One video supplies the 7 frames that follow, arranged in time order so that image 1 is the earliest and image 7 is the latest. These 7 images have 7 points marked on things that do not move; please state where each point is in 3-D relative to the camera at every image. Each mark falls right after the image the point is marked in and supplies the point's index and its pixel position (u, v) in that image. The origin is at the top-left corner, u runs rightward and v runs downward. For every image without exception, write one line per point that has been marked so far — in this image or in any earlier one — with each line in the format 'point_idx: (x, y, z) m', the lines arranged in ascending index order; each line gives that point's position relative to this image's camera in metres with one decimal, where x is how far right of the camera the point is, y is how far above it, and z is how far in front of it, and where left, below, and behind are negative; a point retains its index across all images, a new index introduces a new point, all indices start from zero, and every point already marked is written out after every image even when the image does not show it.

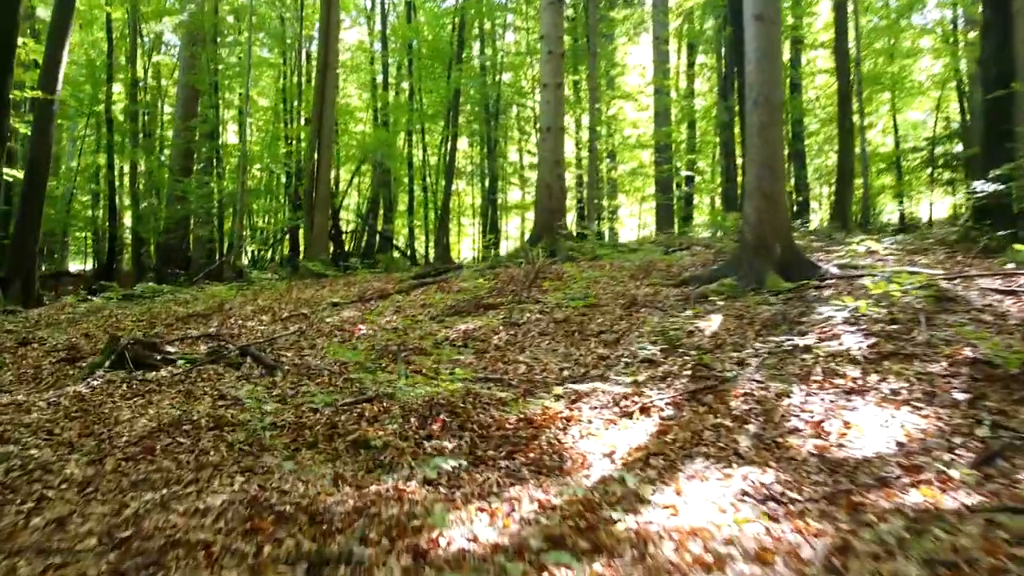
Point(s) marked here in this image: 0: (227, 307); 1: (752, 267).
0: (-3.4, -0.2, +9.8) m
1: (+2.4, +0.2, +8.1) m
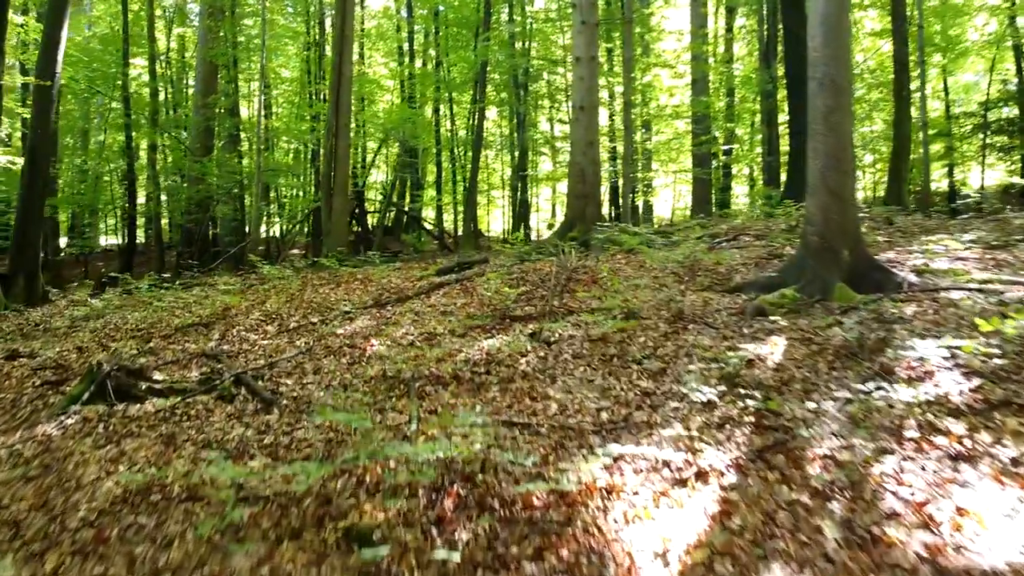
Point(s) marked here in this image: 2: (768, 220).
0: (-3.1, -0.3, +9.0) m
1: (+2.7, +0.1, +7.1) m
2: (+4.1, +1.1, +13.1) m
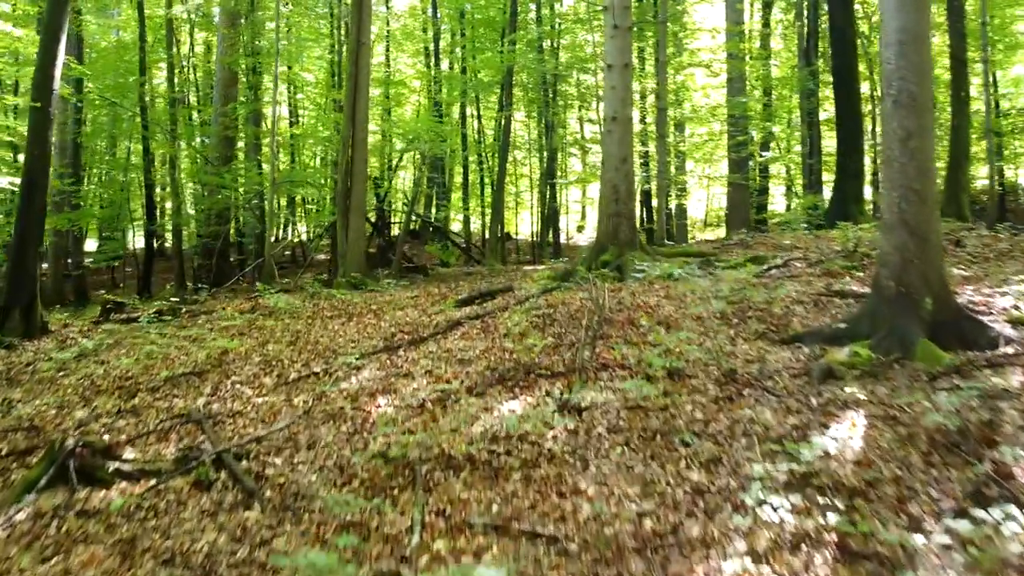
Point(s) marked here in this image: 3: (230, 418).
0: (-2.8, -0.7, +8.2) m
1: (+2.8, -0.3, +6.1) m
2: (+4.5, +0.7, +12.0) m
3: (-2.2, -1.0, +6.5) m
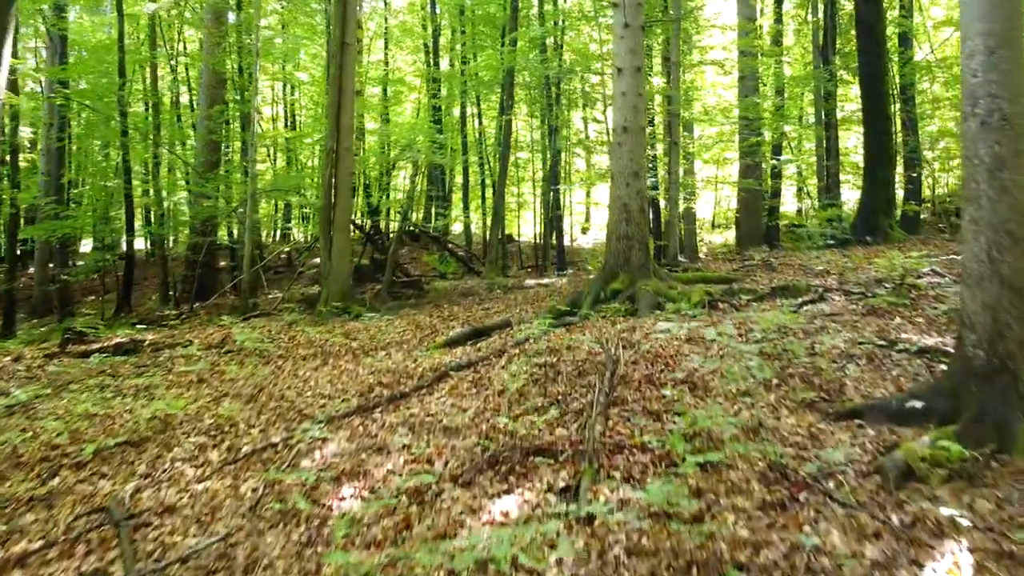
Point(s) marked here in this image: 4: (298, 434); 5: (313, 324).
0: (-2.9, -1.1, +7.0) m
1: (+2.8, -0.7, +4.8) m
2: (+4.5, +0.3, +10.7) m
3: (-2.3, -1.5, +5.2) m
4: (-1.7, -1.1, +6.4) m
5: (-2.8, -0.5, +11.5) m
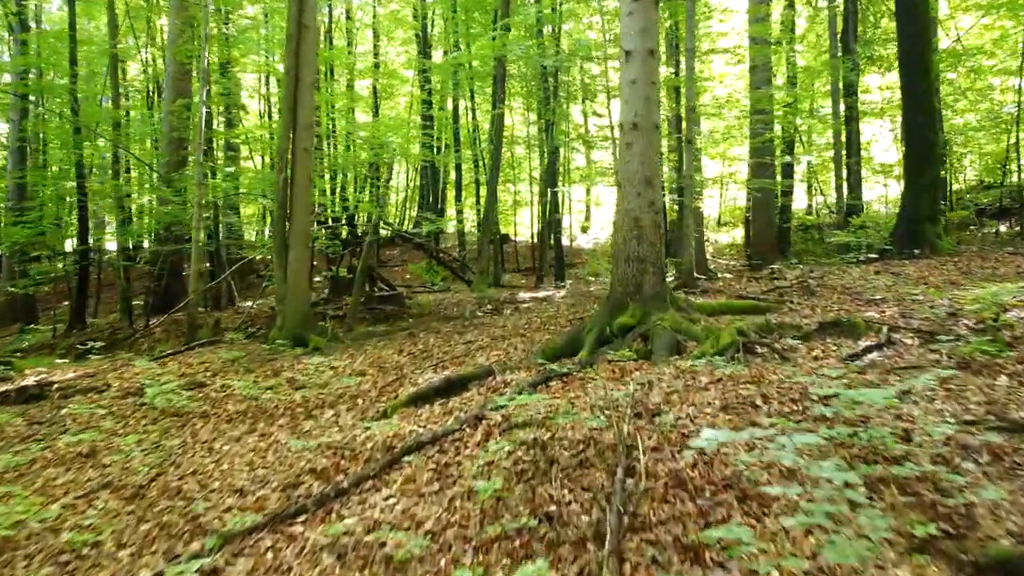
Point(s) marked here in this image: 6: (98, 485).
0: (-3.0, -1.5, +5.0) m
1: (+2.7, -1.1, +2.9) m
2: (+4.3, 0.0, +8.8) m
3: (-2.4, -1.9, +3.3) m
4: (-1.8, -1.5, +4.5) m
5: (-3.0, -0.9, +9.6) m
6: (-2.9, -1.4, +5.8) m
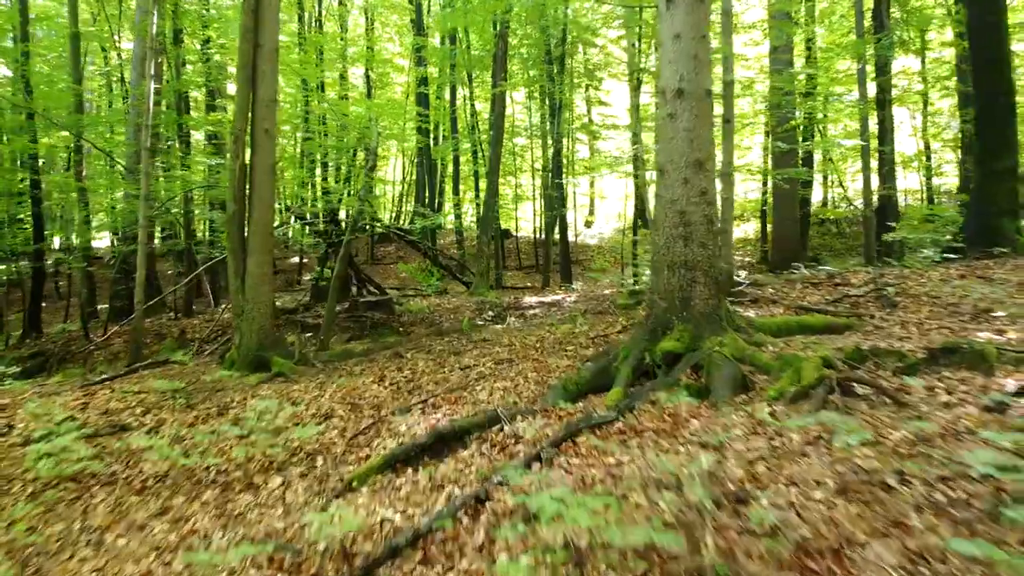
0: (-2.9, -1.7, +3.2) m
1: (+2.7, -1.2, +1.0) m
2: (+4.4, -0.1, +6.9) m
3: (-2.3, -2.0, +1.4) m
4: (-1.7, -1.7, +2.6) m
5: (-2.9, -1.0, +7.7) m
6: (-2.8, -1.5, +3.9) m
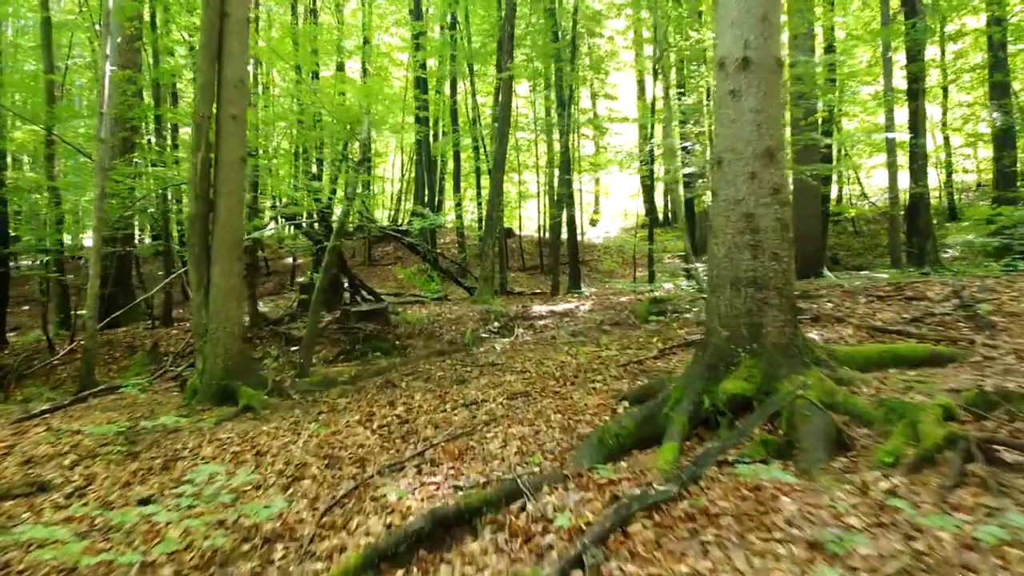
0: (-2.8, -1.8, +1.8) m
1: (+2.9, -1.4, -0.3) m
2: (+4.6, -0.3, +5.5) m
3: (-2.2, -2.2, +0.1) m
4: (-1.6, -1.8, +1.2) m
5: (-2.7, -1.1, +6.3) m
6: (-2.7, -1.7, +2.5) m
